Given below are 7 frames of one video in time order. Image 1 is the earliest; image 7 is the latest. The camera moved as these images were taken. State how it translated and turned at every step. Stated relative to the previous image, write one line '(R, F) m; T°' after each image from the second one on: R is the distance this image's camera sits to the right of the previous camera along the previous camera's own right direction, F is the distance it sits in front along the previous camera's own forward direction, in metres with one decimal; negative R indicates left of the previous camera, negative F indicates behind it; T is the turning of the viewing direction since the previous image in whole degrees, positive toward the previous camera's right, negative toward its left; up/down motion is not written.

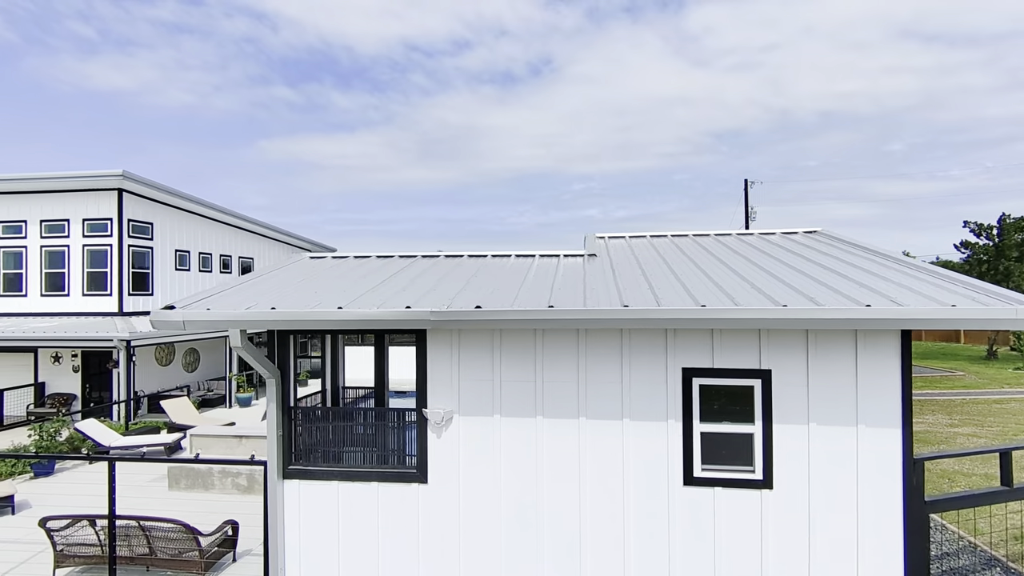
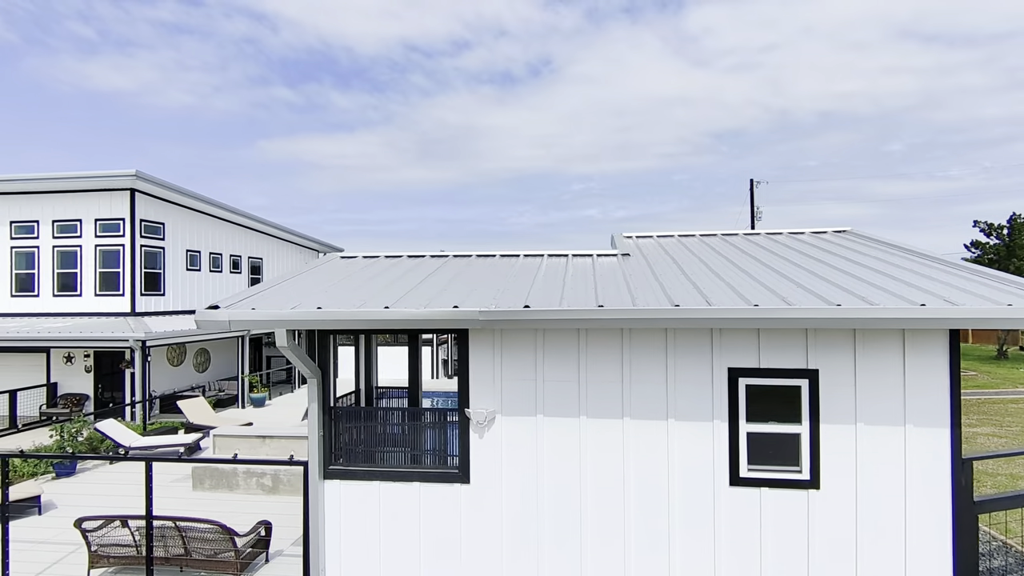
(-0.3, 0.0) m; 0°
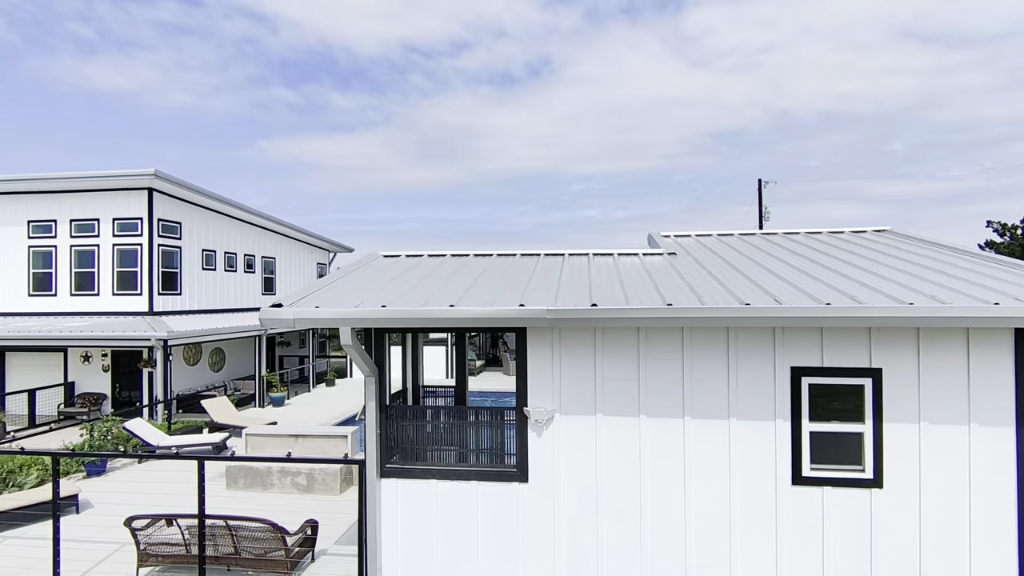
(-0.4, 0.0) m; 0°
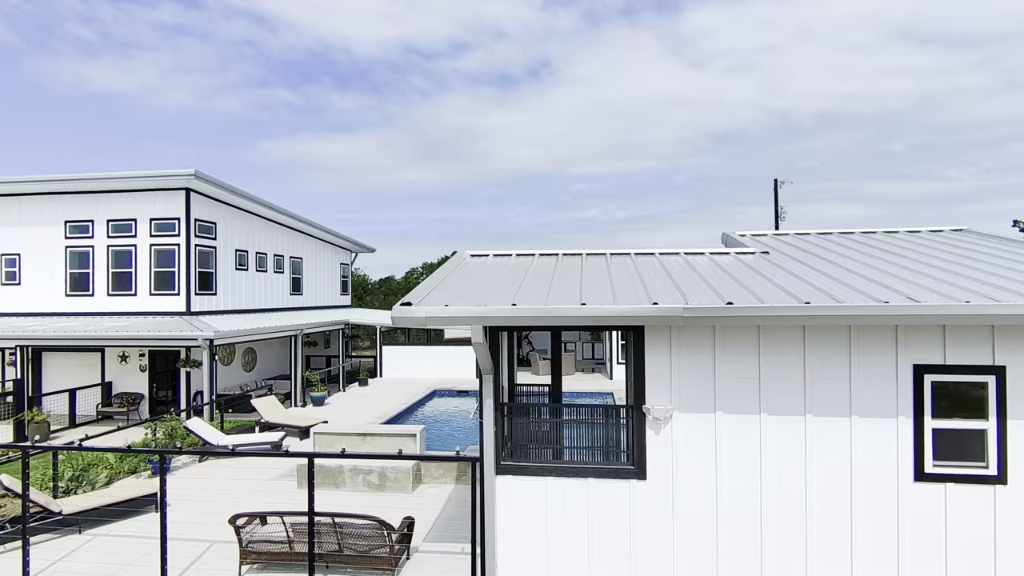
(-0.8, 0.0) m; 0°
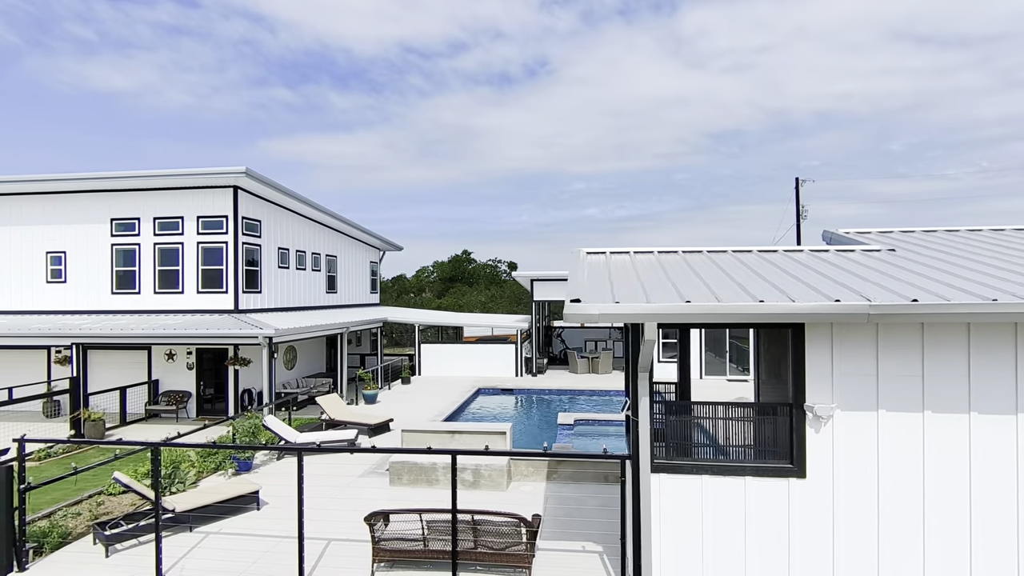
(-1.0, 0.0) m; 0°
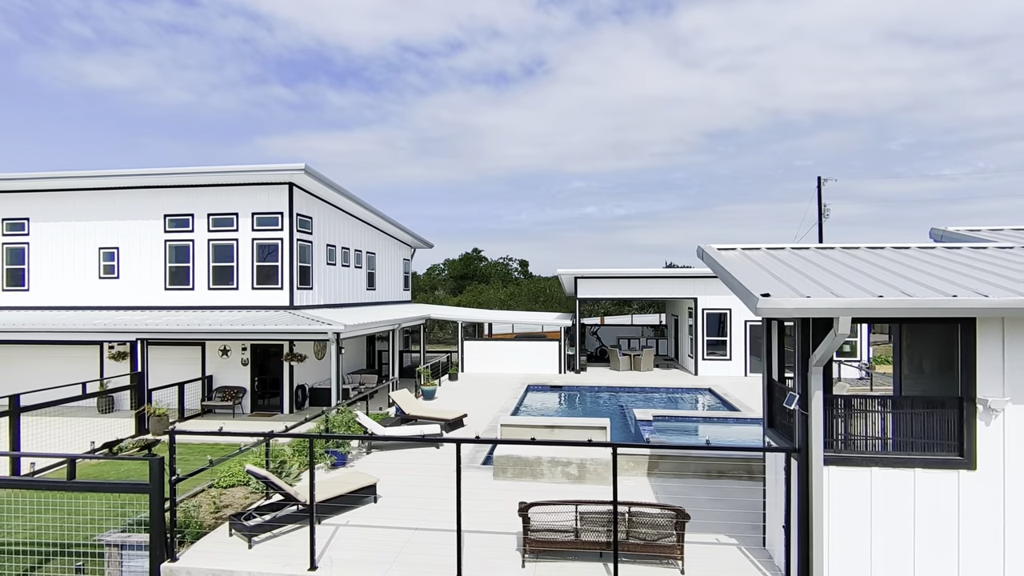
(-1.2, -0.1) m; 0°
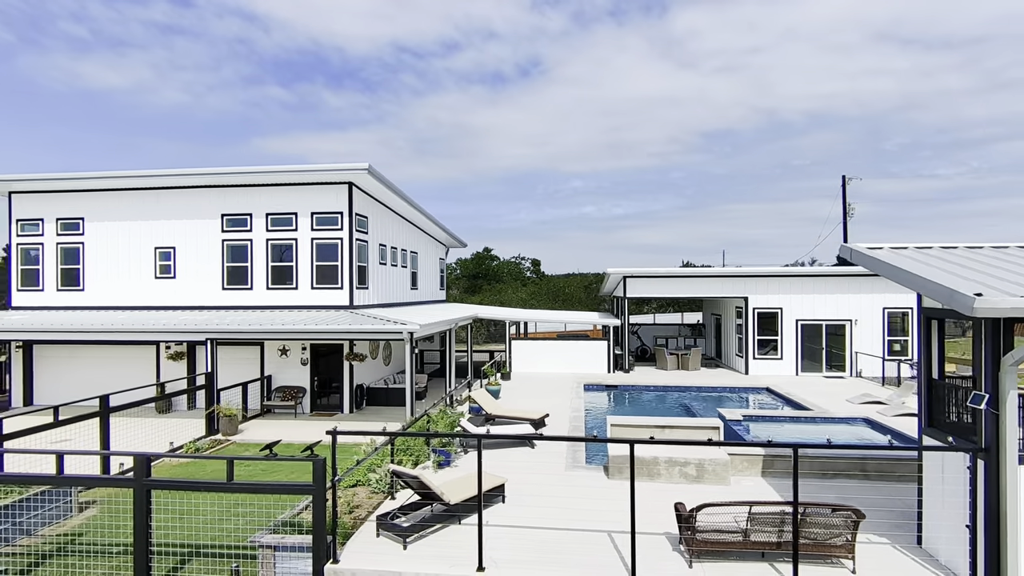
(-1.3, 0.0) m; 0°
